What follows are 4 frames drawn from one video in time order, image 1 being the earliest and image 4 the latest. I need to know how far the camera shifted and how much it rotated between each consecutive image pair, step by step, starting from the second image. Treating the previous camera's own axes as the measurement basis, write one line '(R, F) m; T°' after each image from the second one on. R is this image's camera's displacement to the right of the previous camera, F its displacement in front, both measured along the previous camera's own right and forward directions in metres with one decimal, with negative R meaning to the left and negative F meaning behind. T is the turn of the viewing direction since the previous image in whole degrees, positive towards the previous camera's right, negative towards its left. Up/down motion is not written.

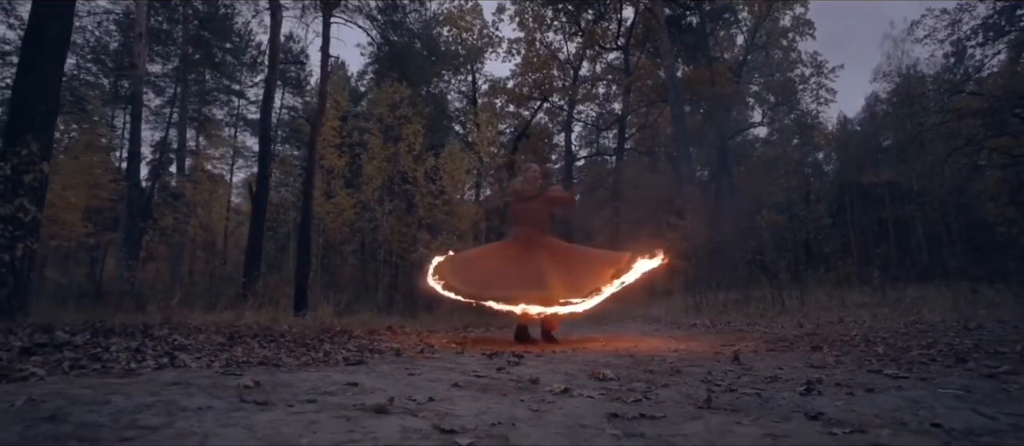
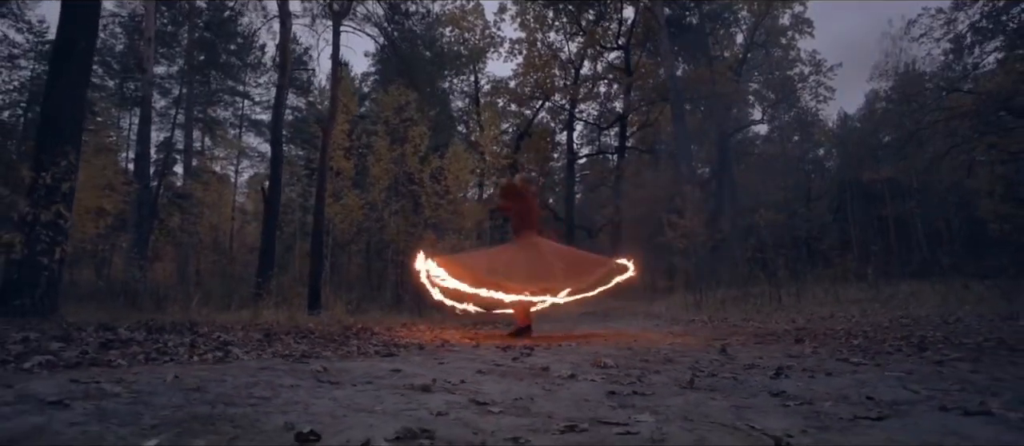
(0.0, -0.5) m; 0°
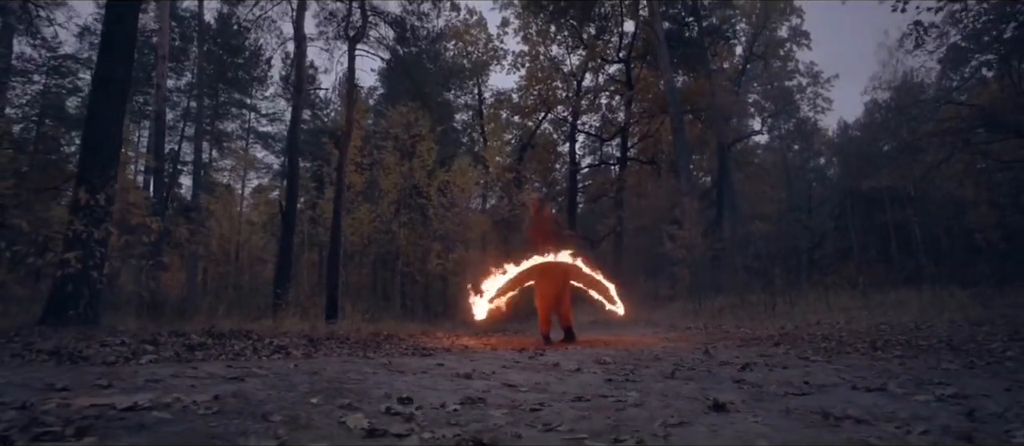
(-0.1, -0.7) m; 0°
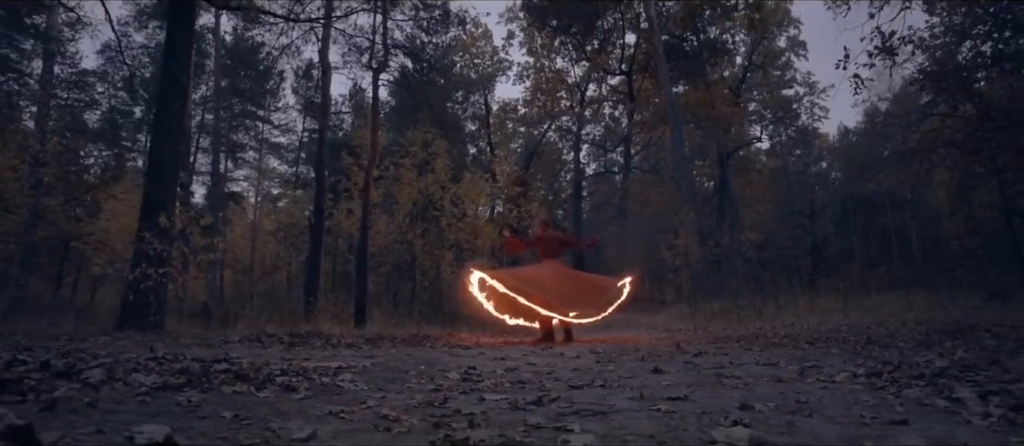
(-0.1, -1.5) m; 0°
